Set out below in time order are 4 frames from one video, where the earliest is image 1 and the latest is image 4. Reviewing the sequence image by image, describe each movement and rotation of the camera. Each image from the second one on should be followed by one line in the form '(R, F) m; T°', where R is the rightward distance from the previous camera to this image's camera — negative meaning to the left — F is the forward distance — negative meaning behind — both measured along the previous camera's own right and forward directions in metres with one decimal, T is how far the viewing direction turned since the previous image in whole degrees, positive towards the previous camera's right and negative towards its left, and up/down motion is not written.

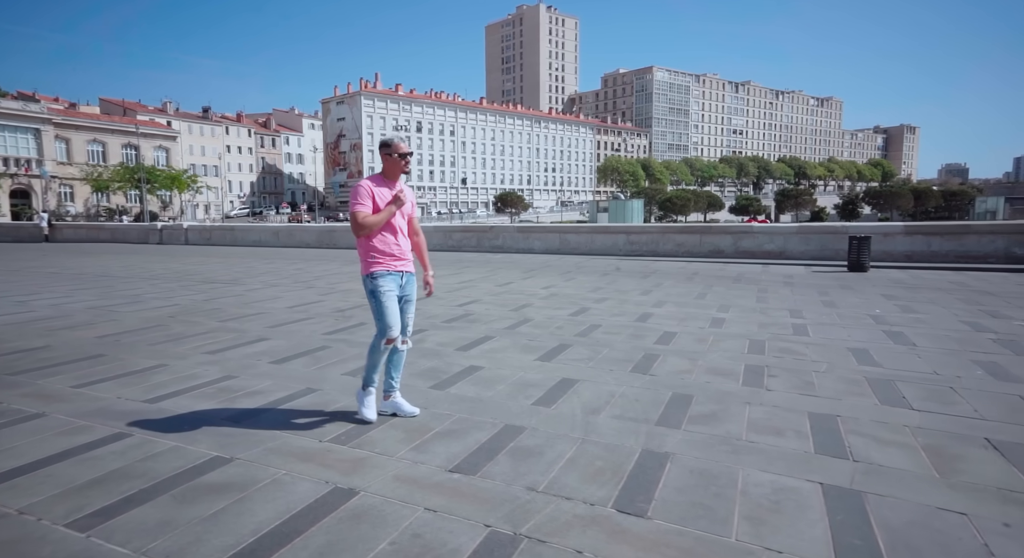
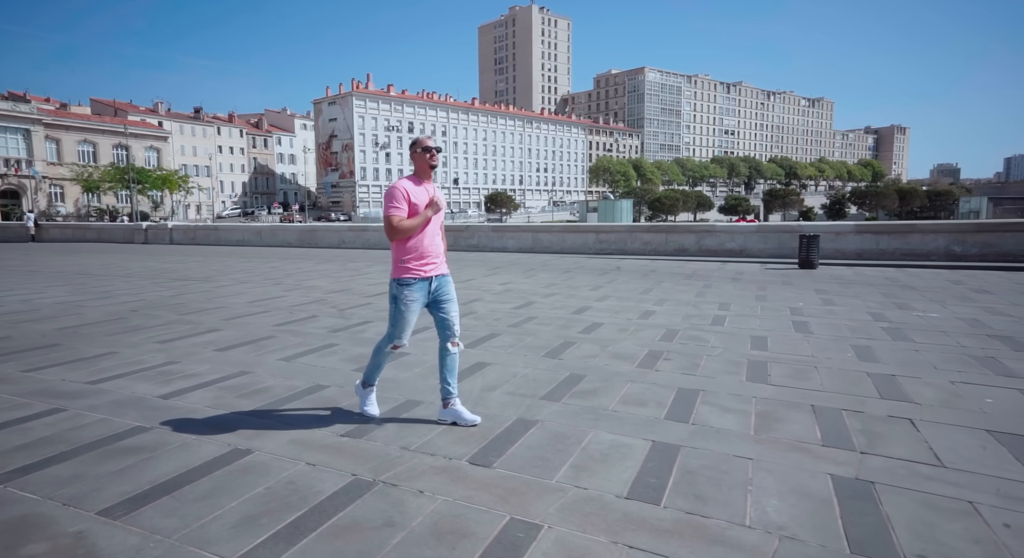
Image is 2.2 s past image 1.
(+0.6, -0.4) m; +1°
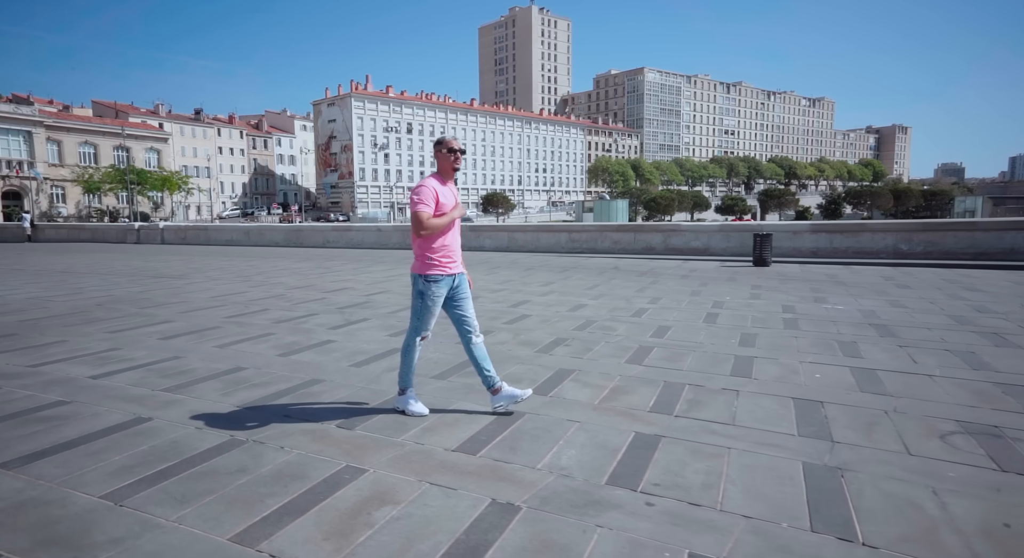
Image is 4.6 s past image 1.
(+0.7, -0.4) m; +1°
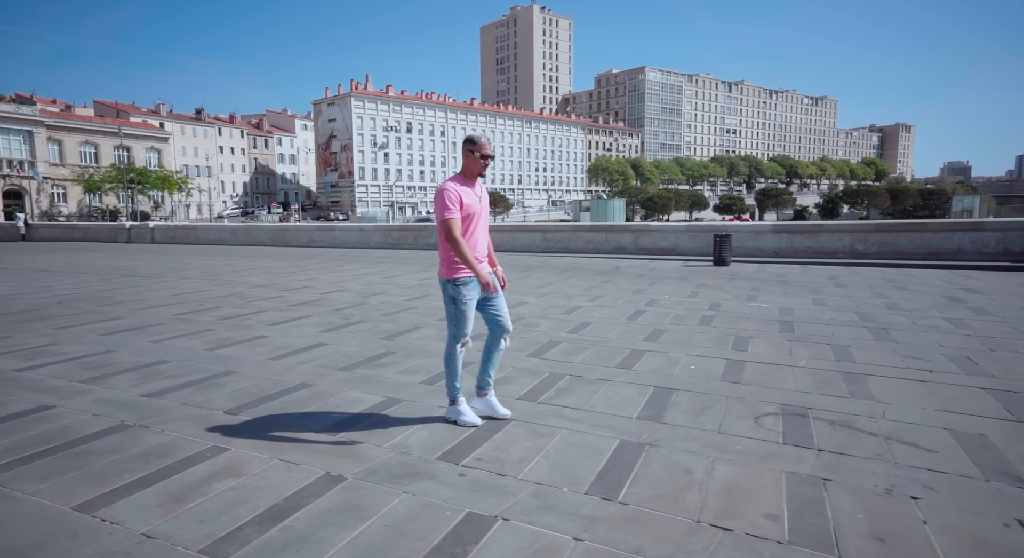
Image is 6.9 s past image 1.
(+0.7, -0.3) m; +1°
